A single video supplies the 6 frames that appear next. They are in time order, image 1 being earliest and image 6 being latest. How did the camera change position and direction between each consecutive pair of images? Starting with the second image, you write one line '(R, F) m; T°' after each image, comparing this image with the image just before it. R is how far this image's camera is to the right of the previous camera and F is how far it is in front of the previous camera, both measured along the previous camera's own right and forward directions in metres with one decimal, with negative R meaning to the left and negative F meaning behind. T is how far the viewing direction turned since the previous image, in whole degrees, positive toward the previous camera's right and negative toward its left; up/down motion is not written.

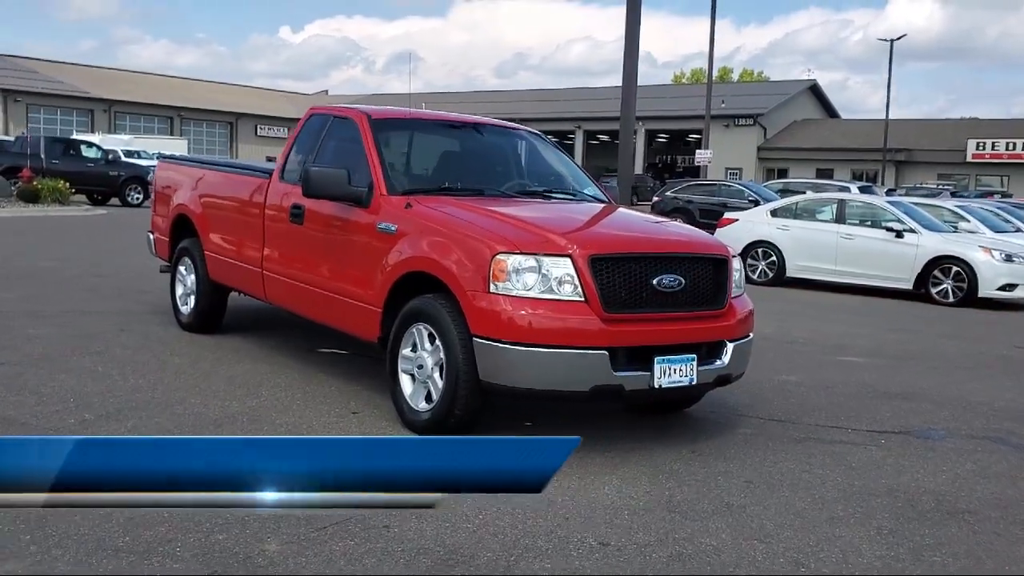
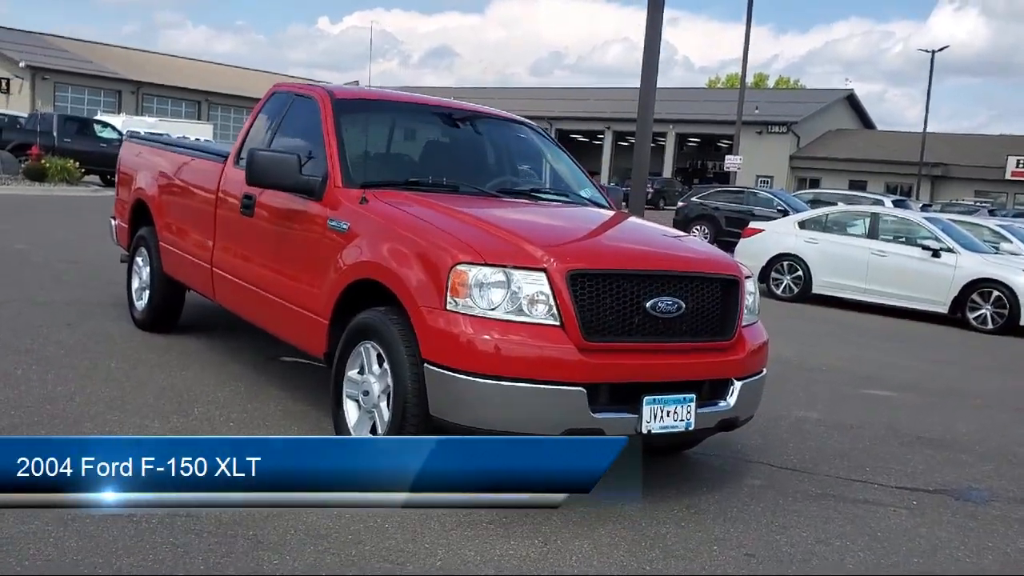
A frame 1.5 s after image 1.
(+0.3, +1.0) m; -1°
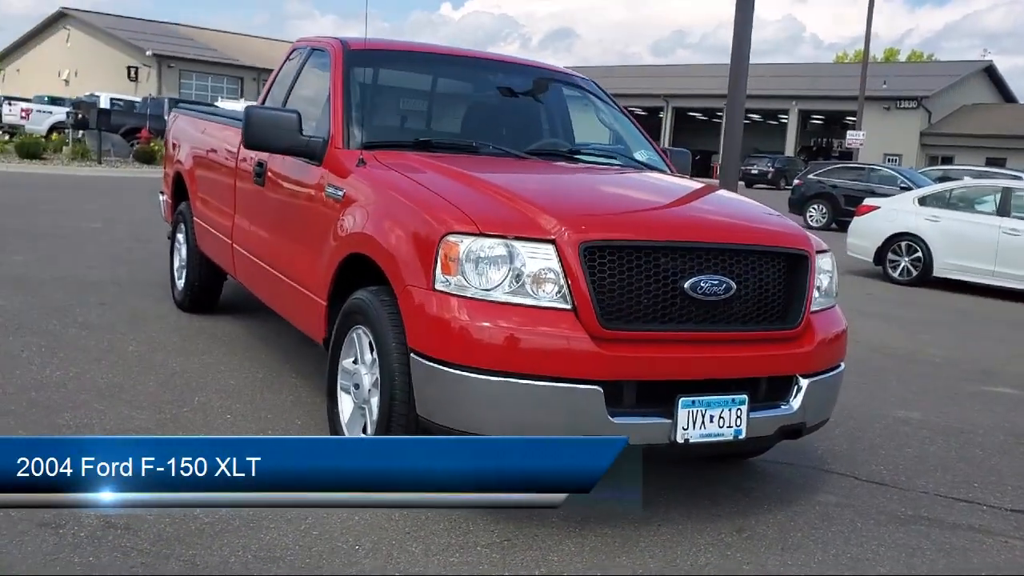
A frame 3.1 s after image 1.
(+0.4, +0.8) m; -7°
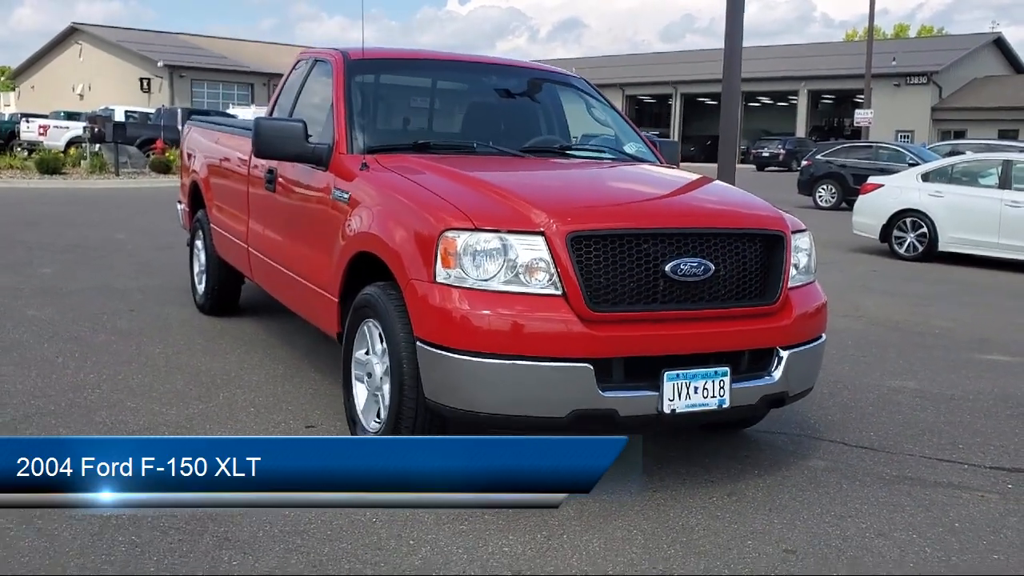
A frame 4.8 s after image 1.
(+0.1, -0.3) m; -1°
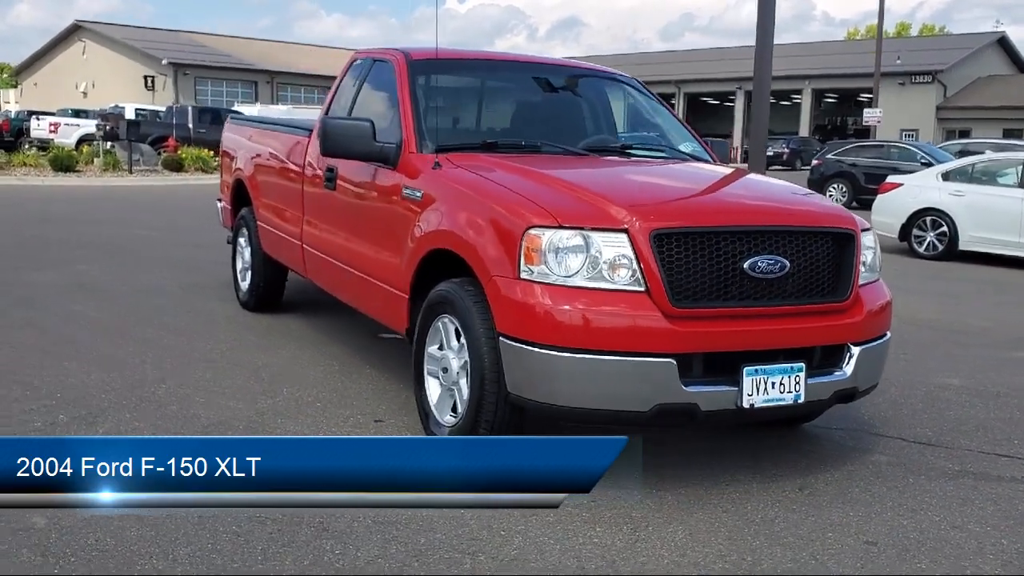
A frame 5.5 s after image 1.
(-0.3, -0.1) m; 0°
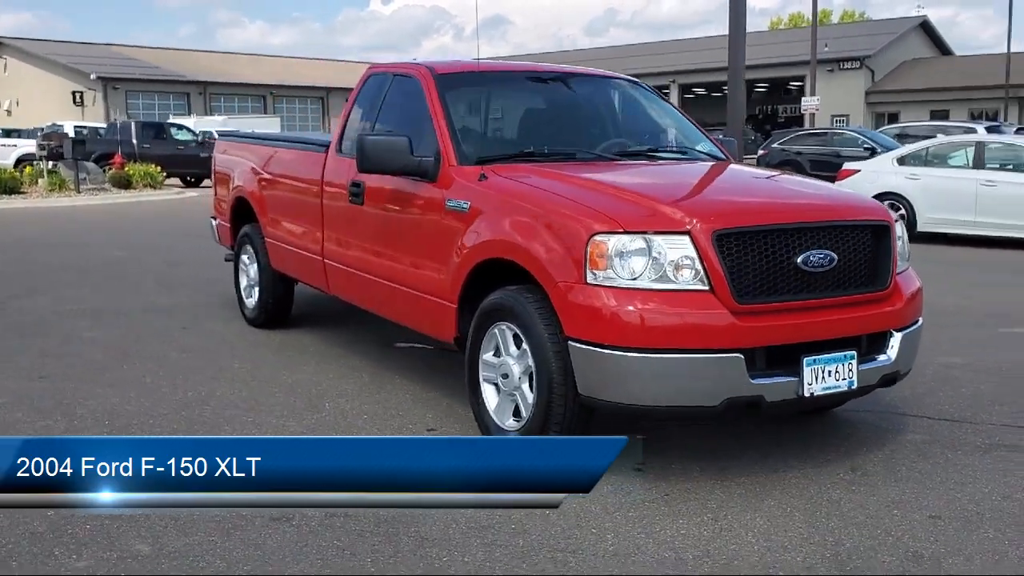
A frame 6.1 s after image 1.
(-0.5, -0.1) m; +3°
